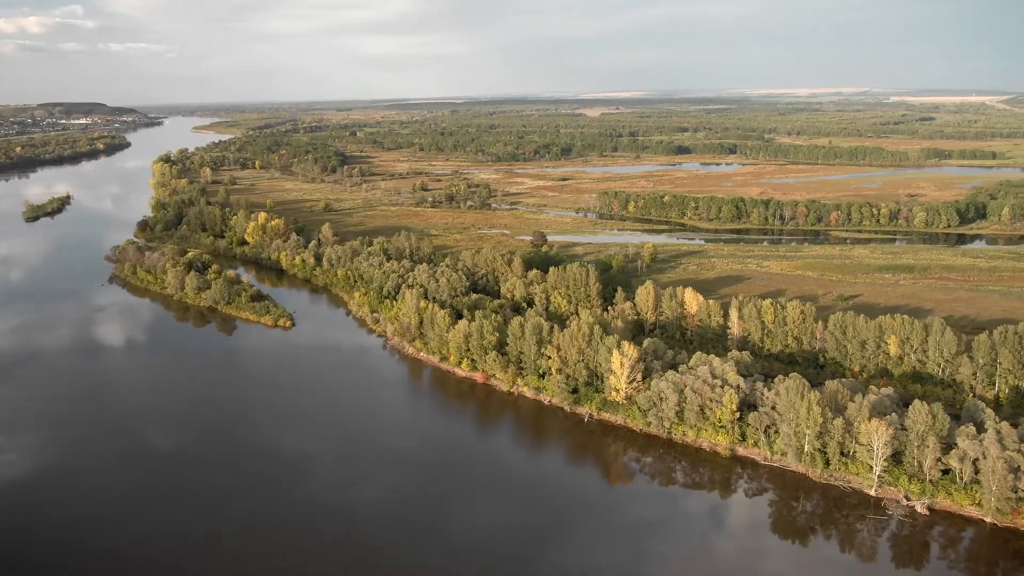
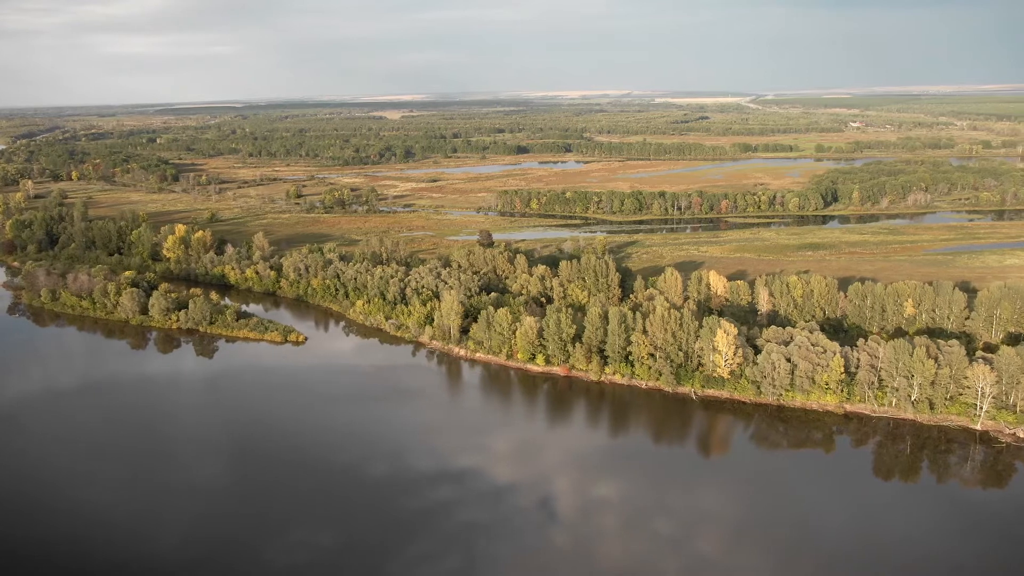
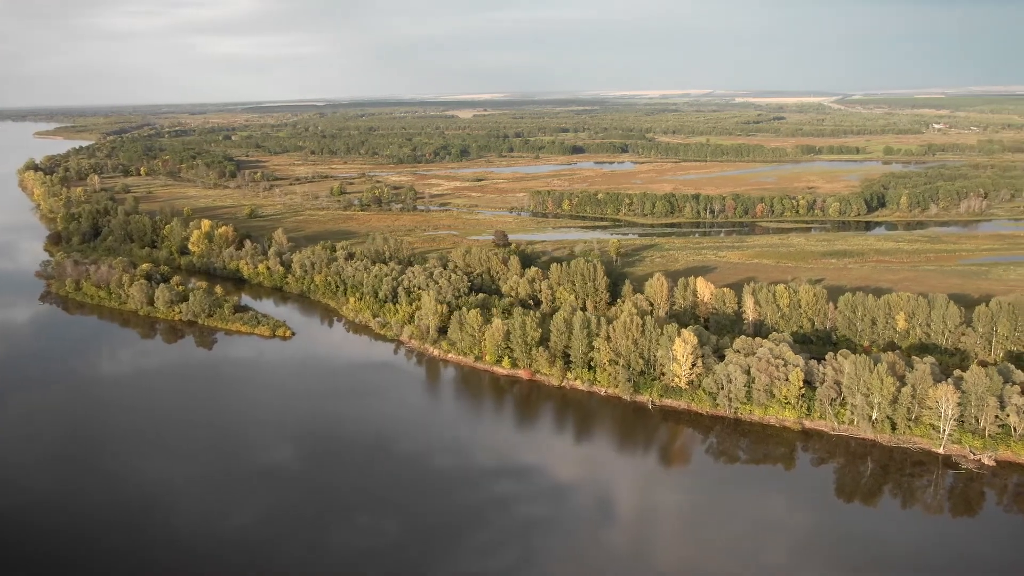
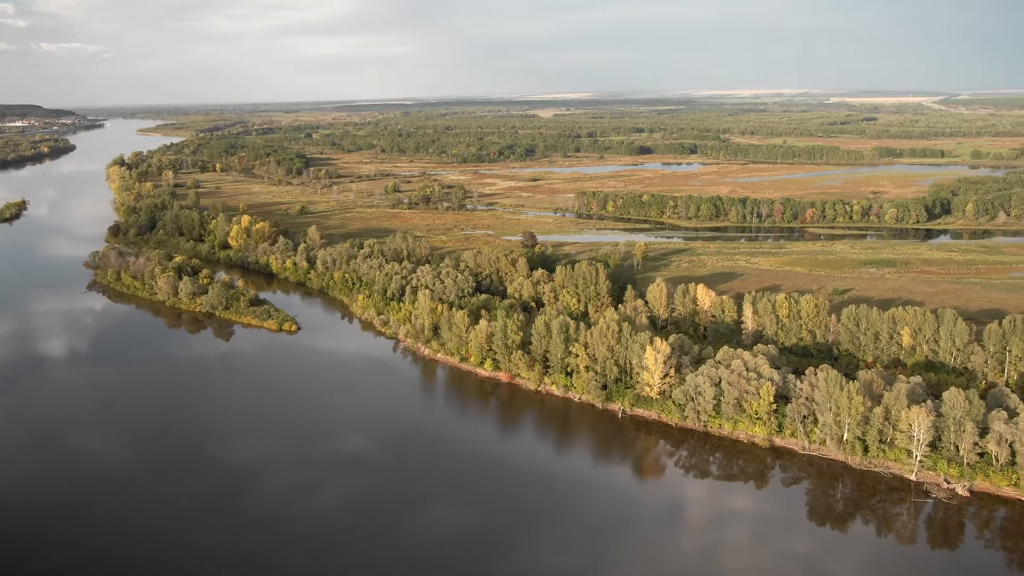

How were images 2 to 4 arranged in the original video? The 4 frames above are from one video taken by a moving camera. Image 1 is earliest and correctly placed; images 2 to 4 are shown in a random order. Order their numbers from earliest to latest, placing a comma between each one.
4, 3, 2
